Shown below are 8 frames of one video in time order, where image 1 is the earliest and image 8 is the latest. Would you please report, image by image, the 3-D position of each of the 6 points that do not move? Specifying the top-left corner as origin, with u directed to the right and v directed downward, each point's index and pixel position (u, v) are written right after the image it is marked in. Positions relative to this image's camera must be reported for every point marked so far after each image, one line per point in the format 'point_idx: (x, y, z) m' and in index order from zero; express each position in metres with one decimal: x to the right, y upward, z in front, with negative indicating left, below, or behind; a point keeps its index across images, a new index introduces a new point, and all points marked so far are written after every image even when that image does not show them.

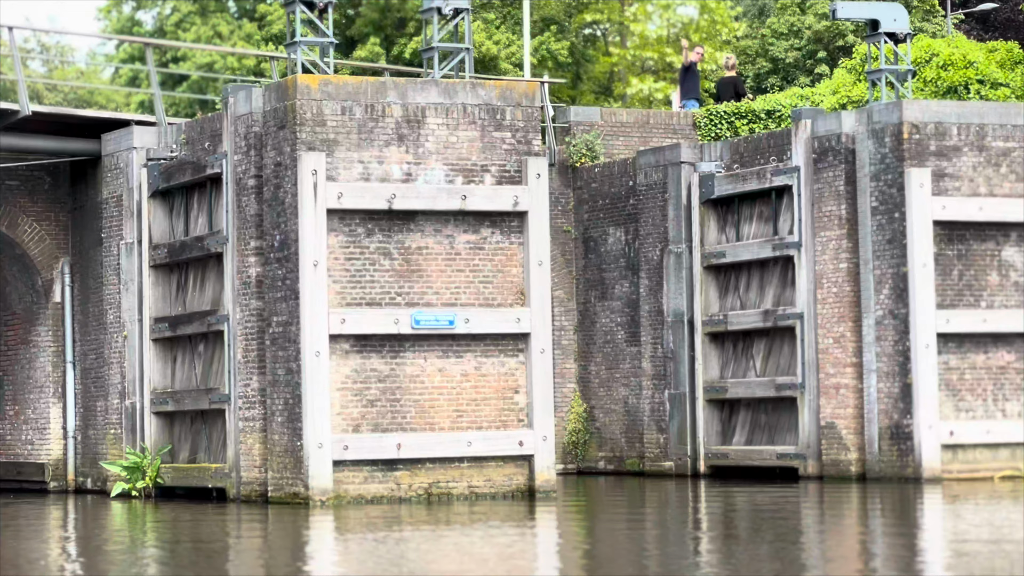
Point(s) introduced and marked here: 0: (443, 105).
0: (-0.6, +1.5, +18.8) m
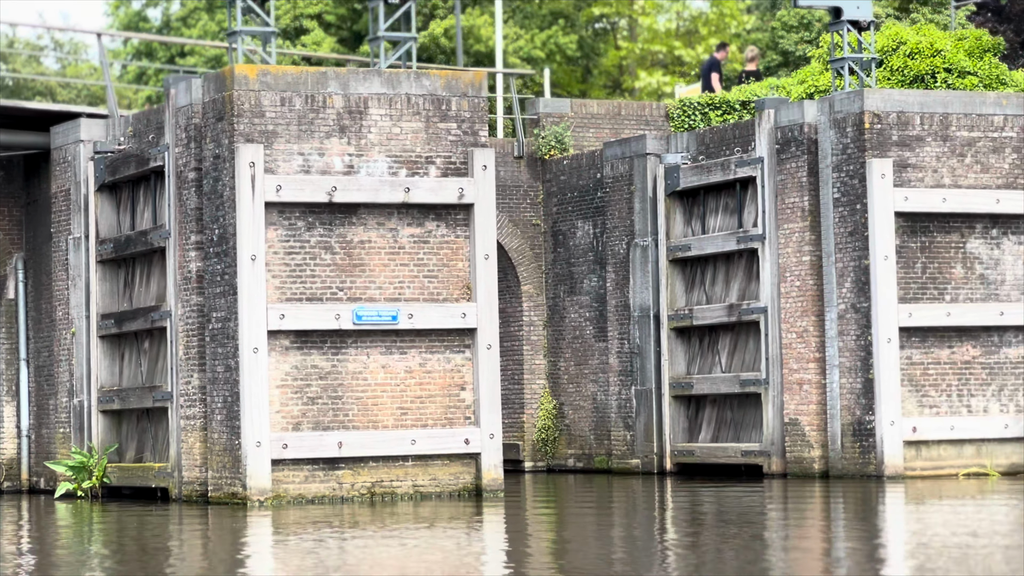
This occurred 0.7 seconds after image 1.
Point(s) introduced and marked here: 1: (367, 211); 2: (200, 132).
0: (-1.0, +1.6, +18.4) m
1: (-1.2, +0.6, +18.3) m
2: (-2.6, +1.3, +18.5) m
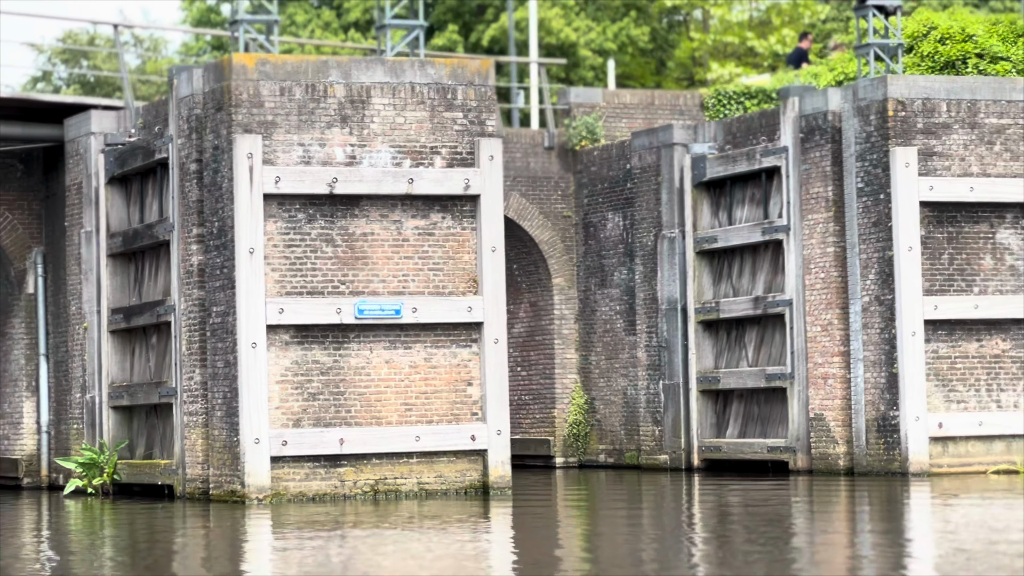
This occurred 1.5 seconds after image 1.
0: (-1.0, +1.6, +18.0) m
1: (-1.1, +0.7, +17.9) m
2: (-2.5, +1.3, +18.2) m
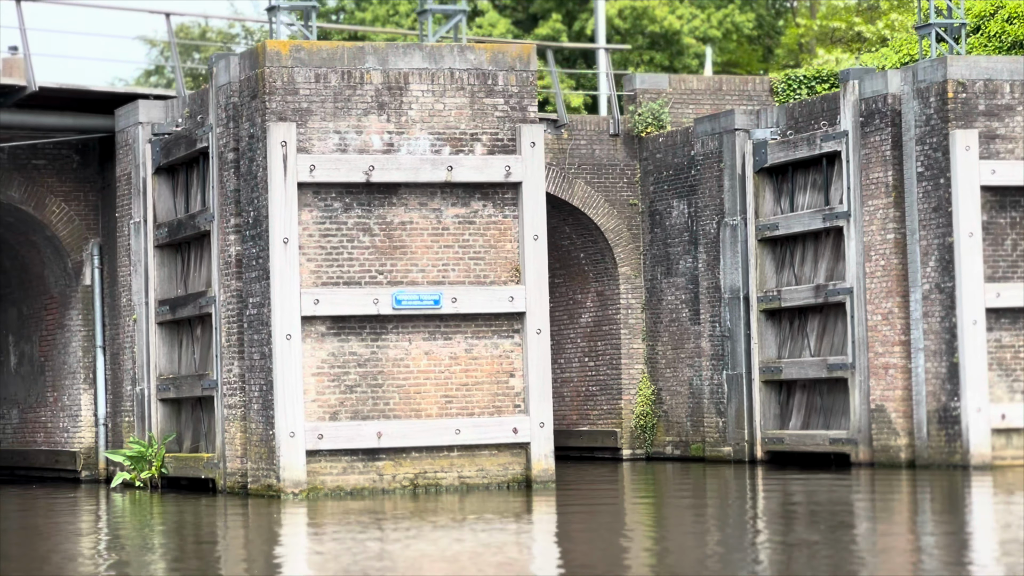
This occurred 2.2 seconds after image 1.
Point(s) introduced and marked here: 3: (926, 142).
0: (-0.7, +1.7, +17.6) m
1: (-0.8, +0.8, +17.6) m
2: (-2.2, +1.4, +17.9) m
3: (+3.7, +1.3, +19.9) m
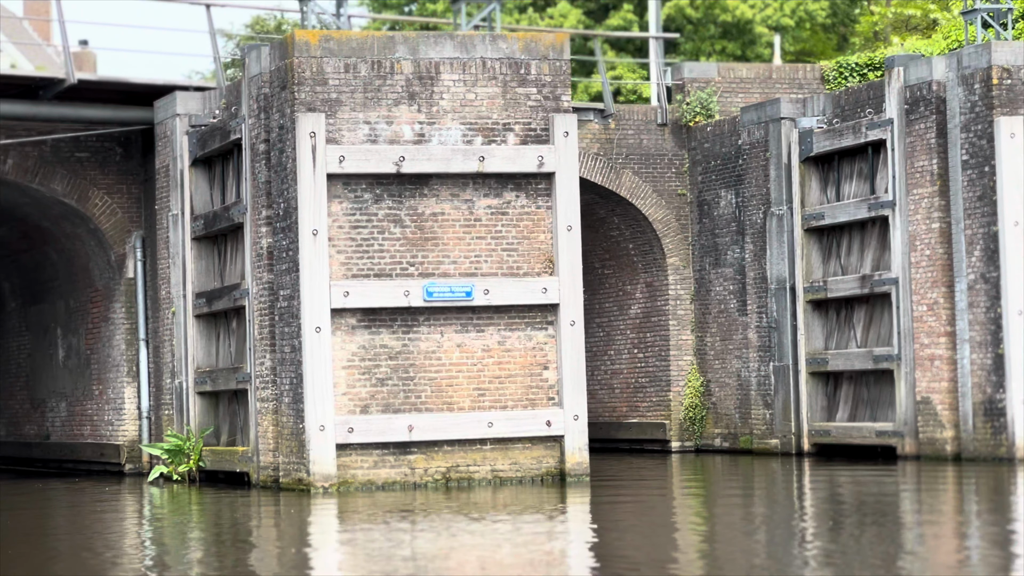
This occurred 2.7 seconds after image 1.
0: (-0.4, +1.8, +17.4) m
1: (-0.6, +0.8, +17.4) m
2: (-1.9, +1.5, +17.8) m
3: (+4.0, +1.4, +19.6) m
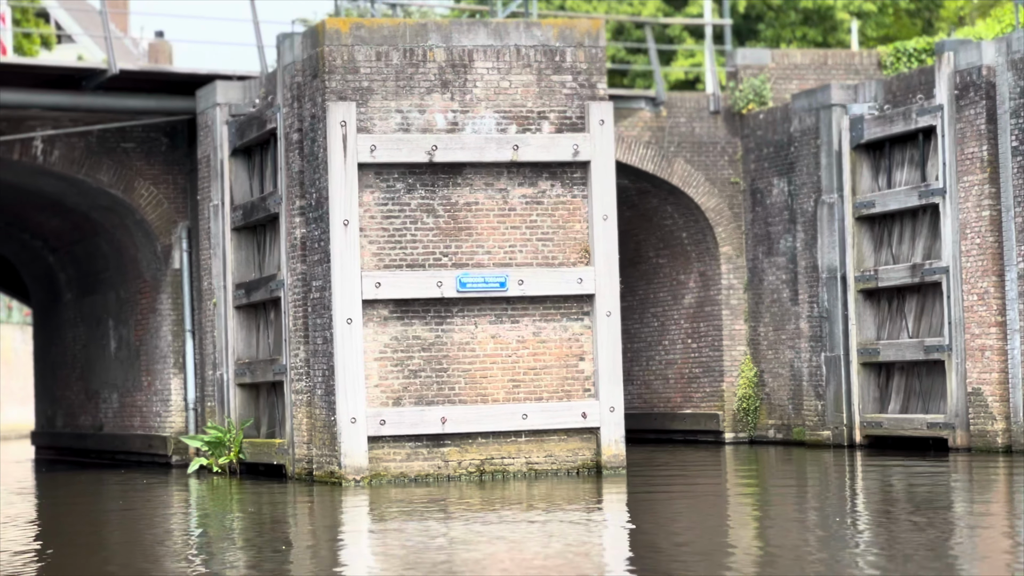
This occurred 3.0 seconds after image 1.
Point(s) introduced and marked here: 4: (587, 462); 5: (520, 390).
0: (-0.1, +1.9, +17.2) m
1: (-0.3, +0.9, +17.2) m
2: (-1.7, +1.5, +17.6) m
3: (+4.4, +1.5, +19.2) m
4: (+0.6, -1.3, +17.3) m
5: (+0.1, -0.8, +17.2) m
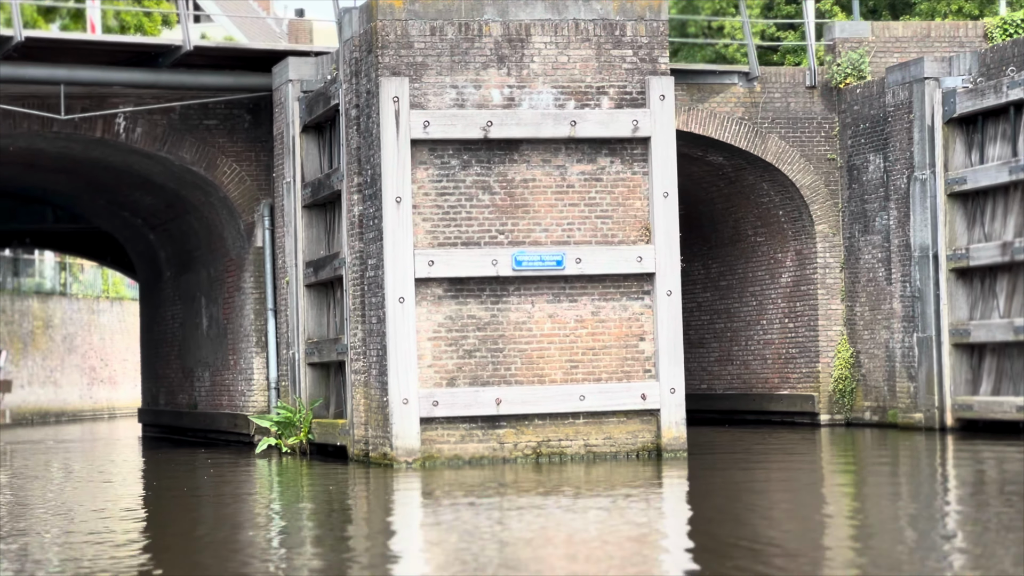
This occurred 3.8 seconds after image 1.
0: (+0.3, +2.0, +16.8) m
1: (+0.1, +1.1, +16.8) m
2: (-1.2, +1.7, +17.3) m
3: (+4.9, +1.7, +18.5) m
4: (+1.0, -1.2, +16.9) m
5: (+0.5, -0.6, +16.8) m
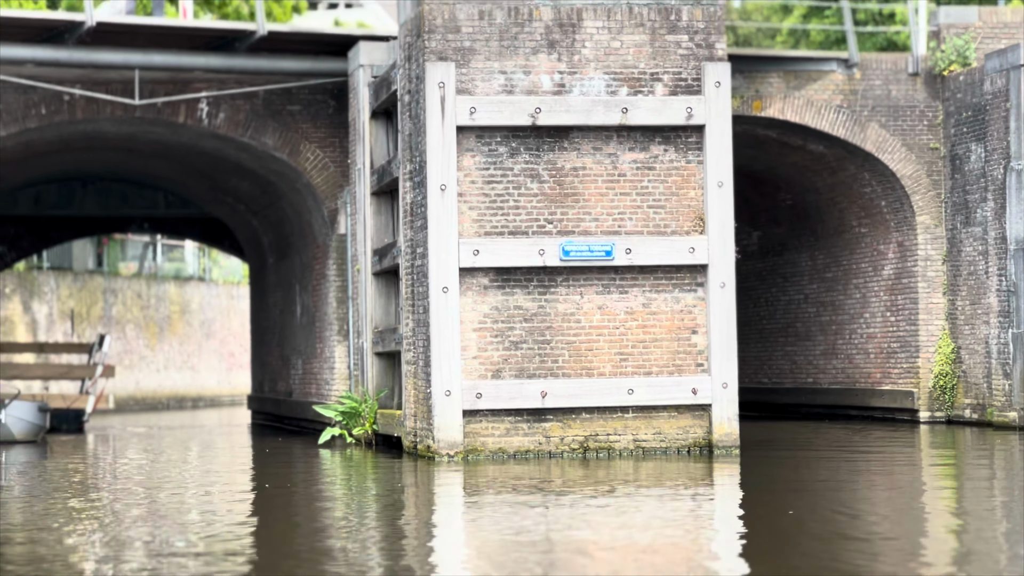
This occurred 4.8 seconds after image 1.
0: (+0.7, +2.1, +16.4) m
1: (+0.5, +1.1, +16.4) m
2: (-0.8, +1.8, +17.0) m
3: (+5.4, +1.7, +17.7) m
4: (+1.4, -1.1, +16.4) m
5: (+0.8, -0.6, +16.4) m
